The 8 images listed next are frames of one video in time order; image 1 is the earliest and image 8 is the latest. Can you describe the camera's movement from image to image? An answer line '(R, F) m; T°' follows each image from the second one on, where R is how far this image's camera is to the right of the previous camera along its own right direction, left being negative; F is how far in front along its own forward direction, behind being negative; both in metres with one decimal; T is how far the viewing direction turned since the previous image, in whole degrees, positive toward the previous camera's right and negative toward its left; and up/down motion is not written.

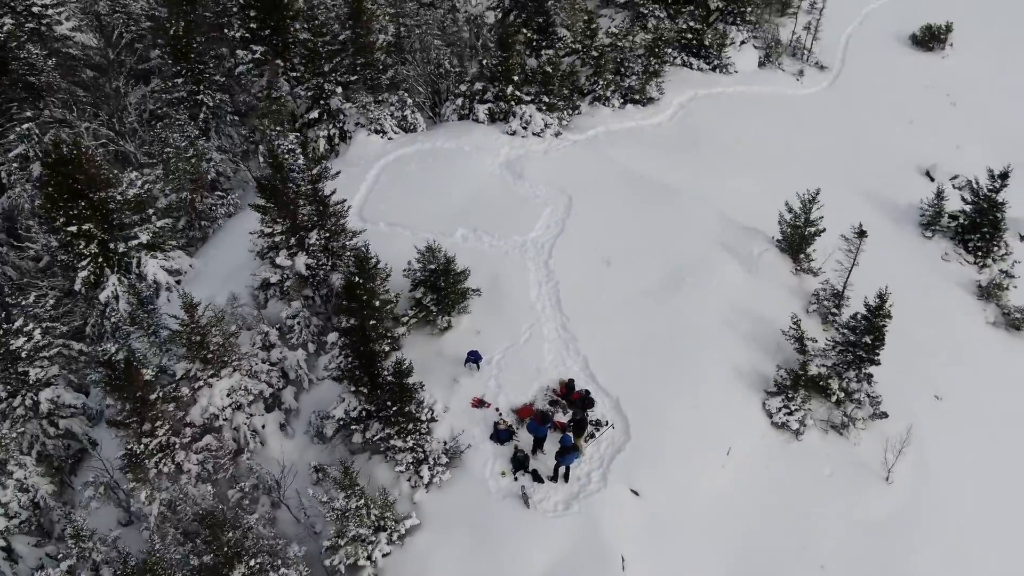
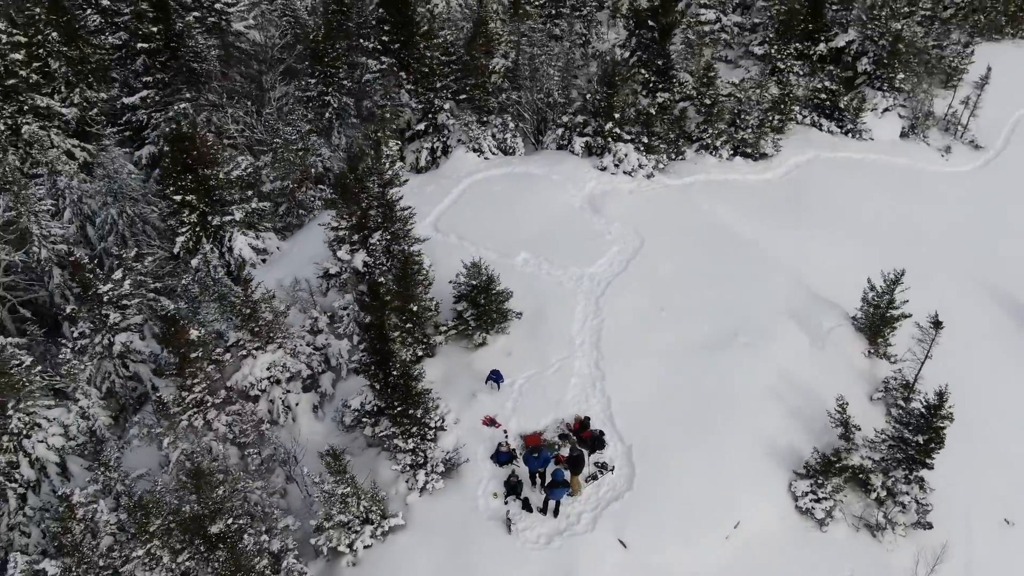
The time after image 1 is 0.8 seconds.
(+2.5, +0.1) m; -11°
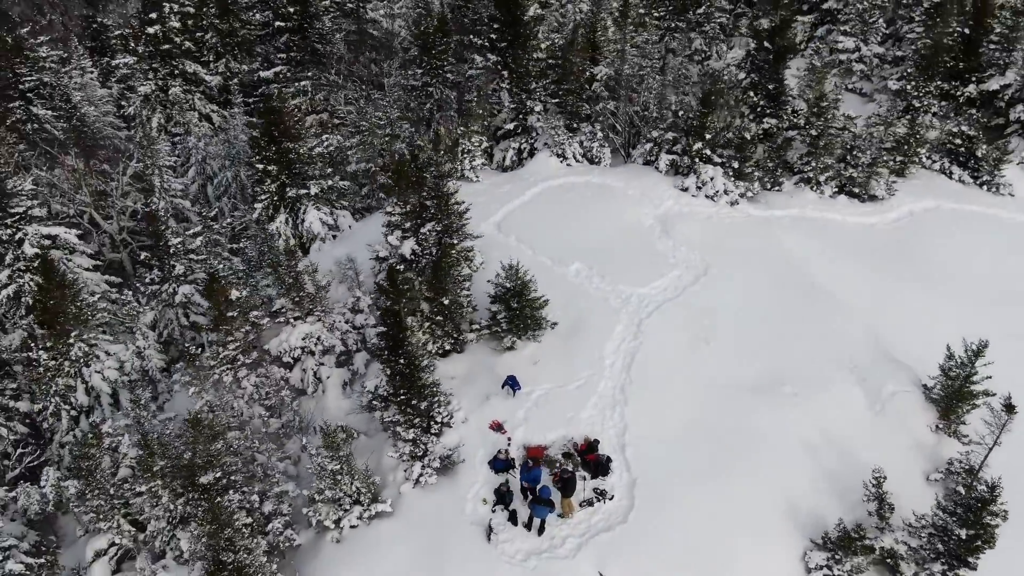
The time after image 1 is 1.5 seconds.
(+2.3, +0.5) m; -10°
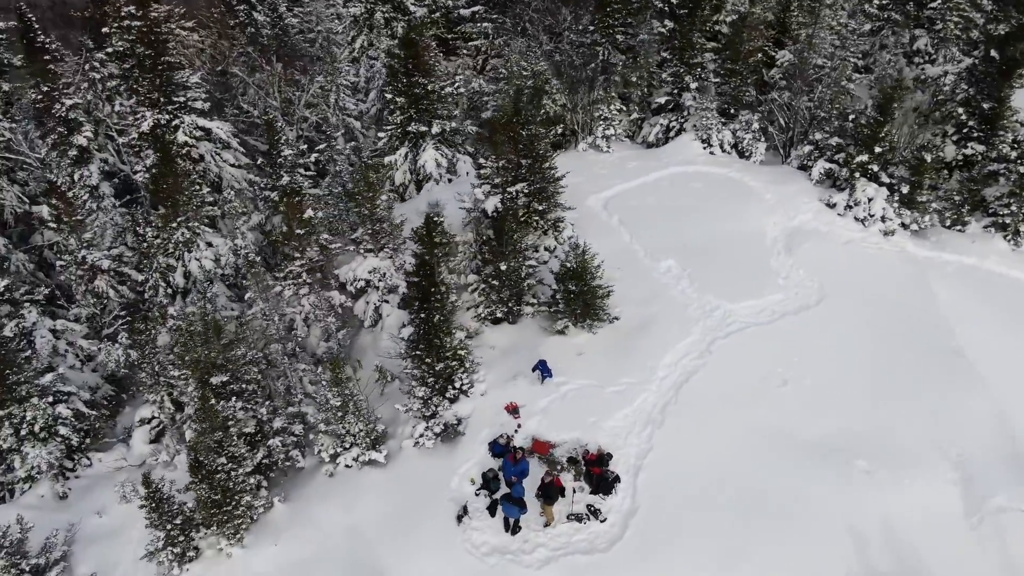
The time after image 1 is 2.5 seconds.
(+3.2, +1.7) m; -16°
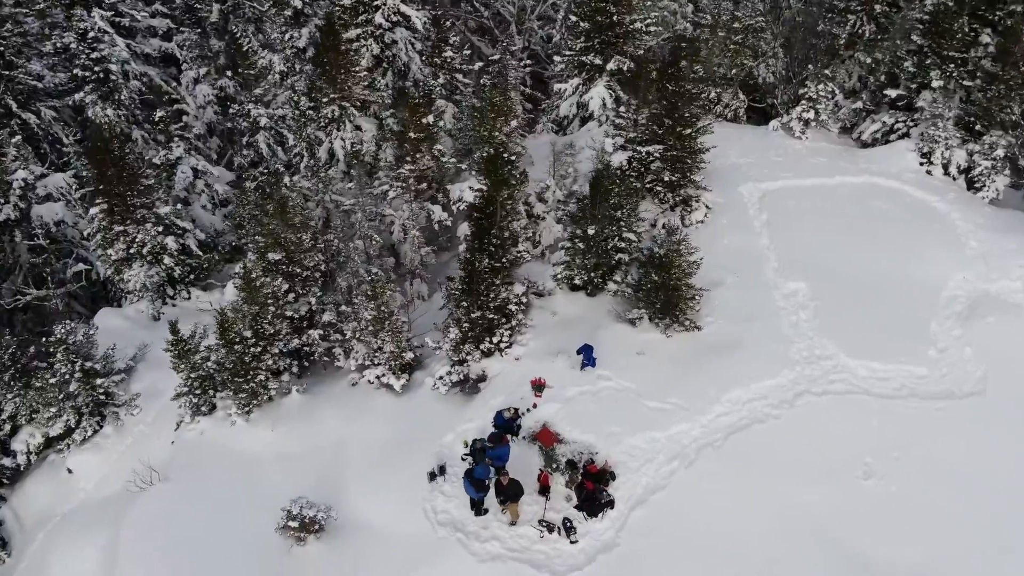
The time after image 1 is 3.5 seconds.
(+3.1, +2.2) m; -18°
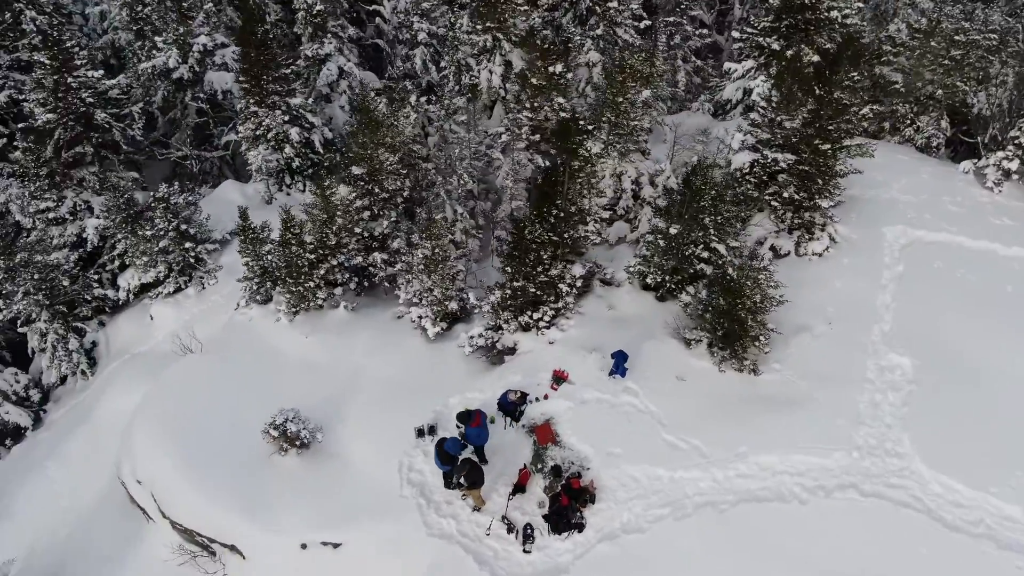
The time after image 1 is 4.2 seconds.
(+2.4, +1.4) m; -14°
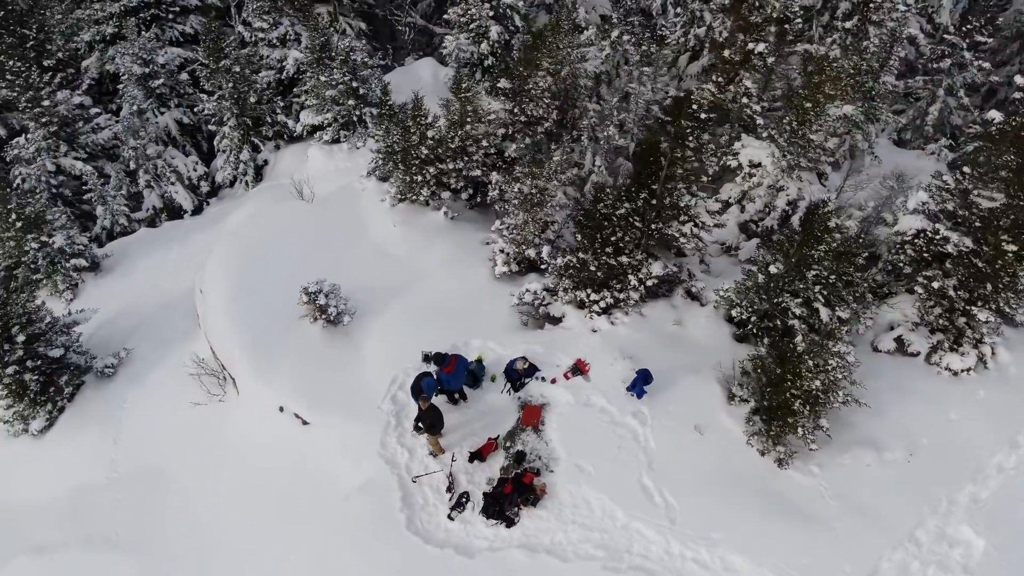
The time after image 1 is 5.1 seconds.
(+2.7, +1.4) m; -17°
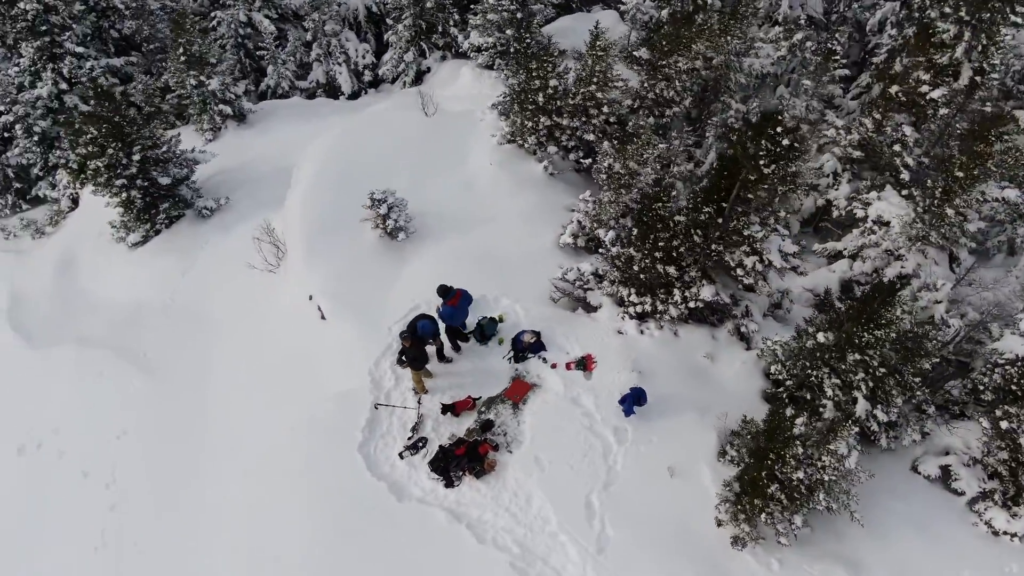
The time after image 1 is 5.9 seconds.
(+2.0, +0.7) m; -13°
